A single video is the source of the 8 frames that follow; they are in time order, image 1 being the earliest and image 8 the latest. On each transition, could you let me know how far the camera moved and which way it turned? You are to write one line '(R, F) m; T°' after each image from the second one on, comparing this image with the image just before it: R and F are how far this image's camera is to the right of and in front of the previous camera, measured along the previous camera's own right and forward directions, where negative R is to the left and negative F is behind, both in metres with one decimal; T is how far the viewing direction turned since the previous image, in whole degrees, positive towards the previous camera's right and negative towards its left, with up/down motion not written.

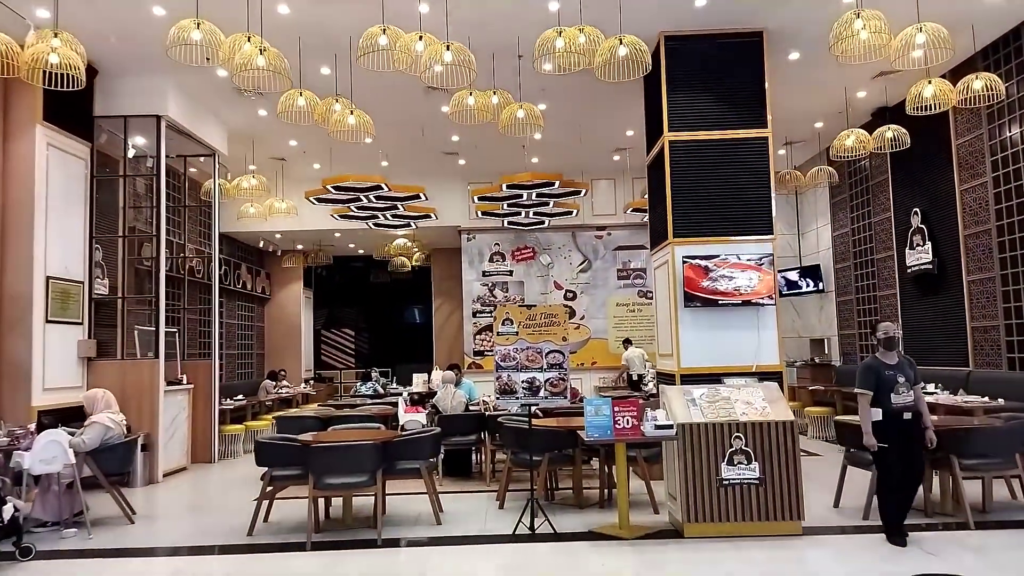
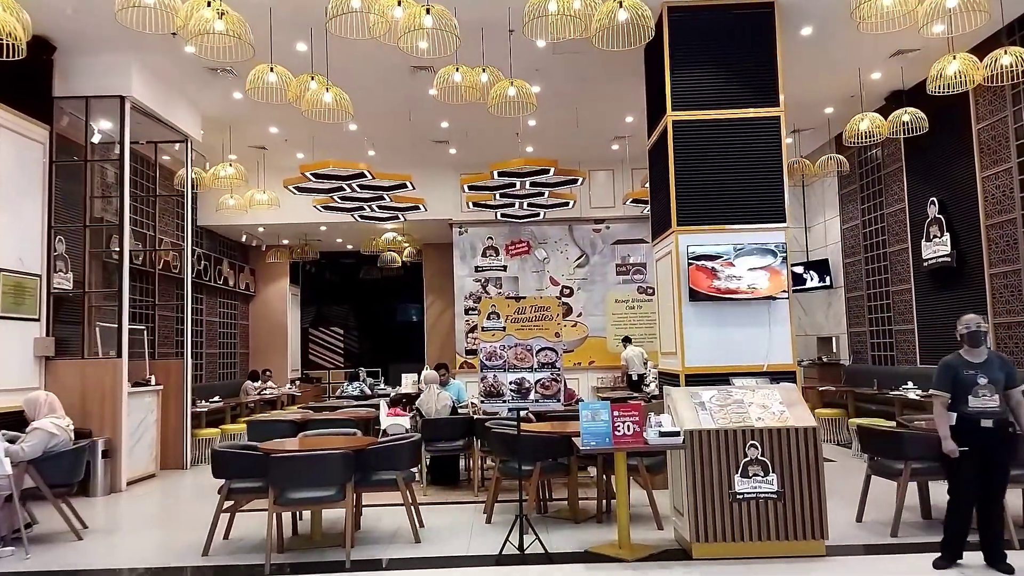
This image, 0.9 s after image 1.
(+0.1, +0.6) m; 0°
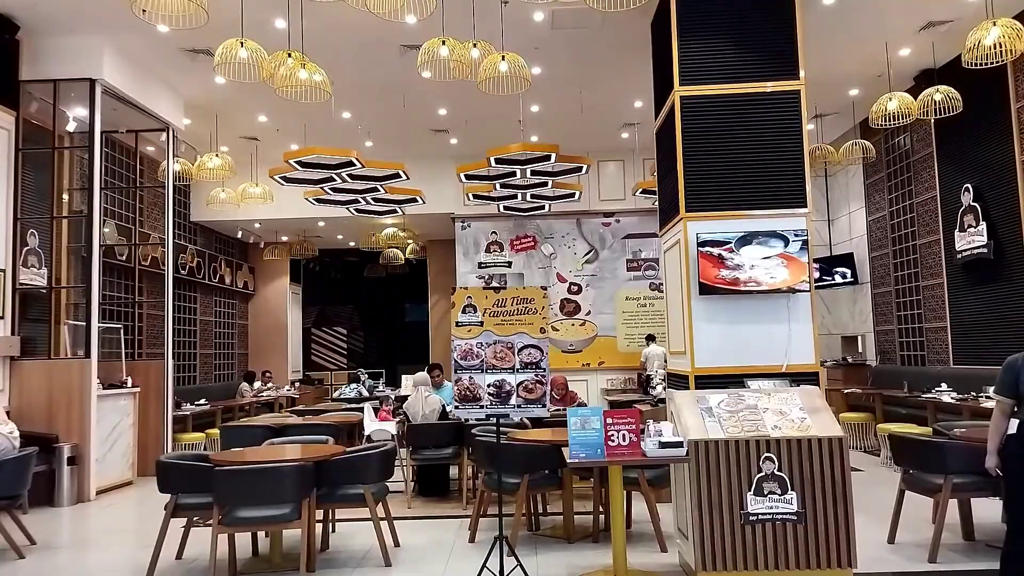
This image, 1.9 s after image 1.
(+0.2, +0.6) m; -1°
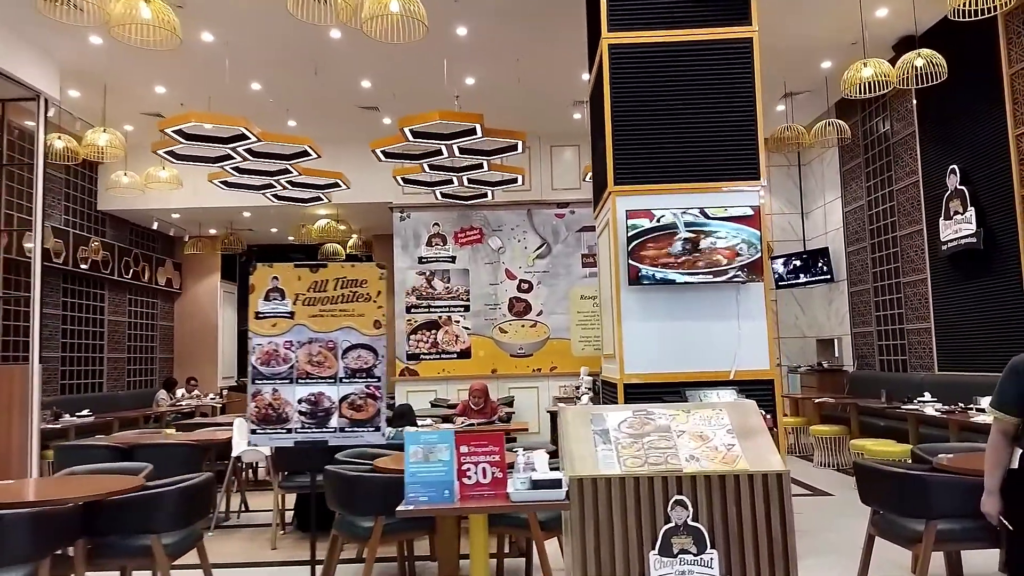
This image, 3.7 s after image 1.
(+0.7, +1.2) m; +1°
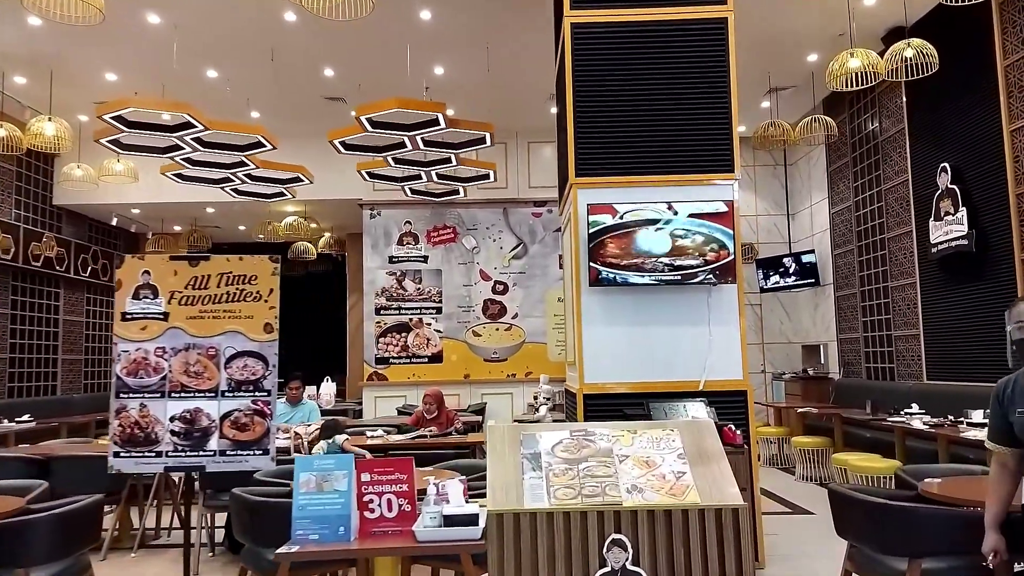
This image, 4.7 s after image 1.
(+0.3, +0.5) m; +1°
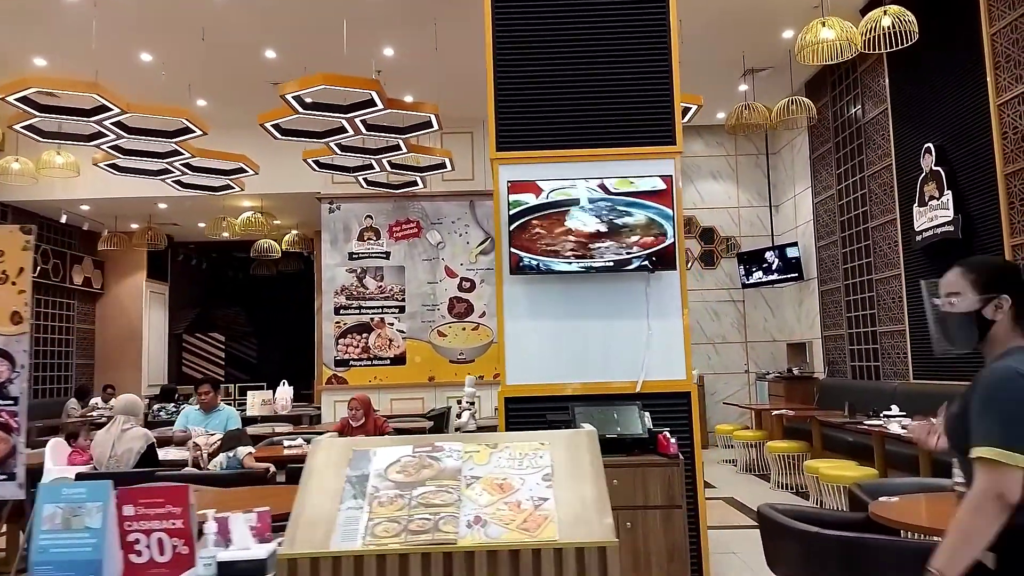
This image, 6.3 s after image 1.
(+0.5, +0.6) m; 0°
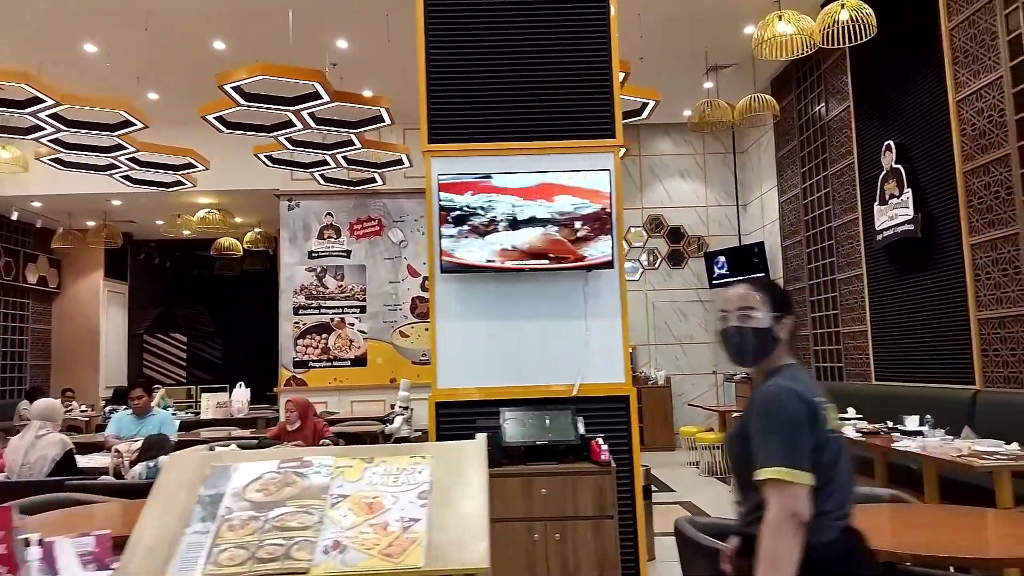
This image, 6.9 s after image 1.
(+0.3, +0.2) m; +1°
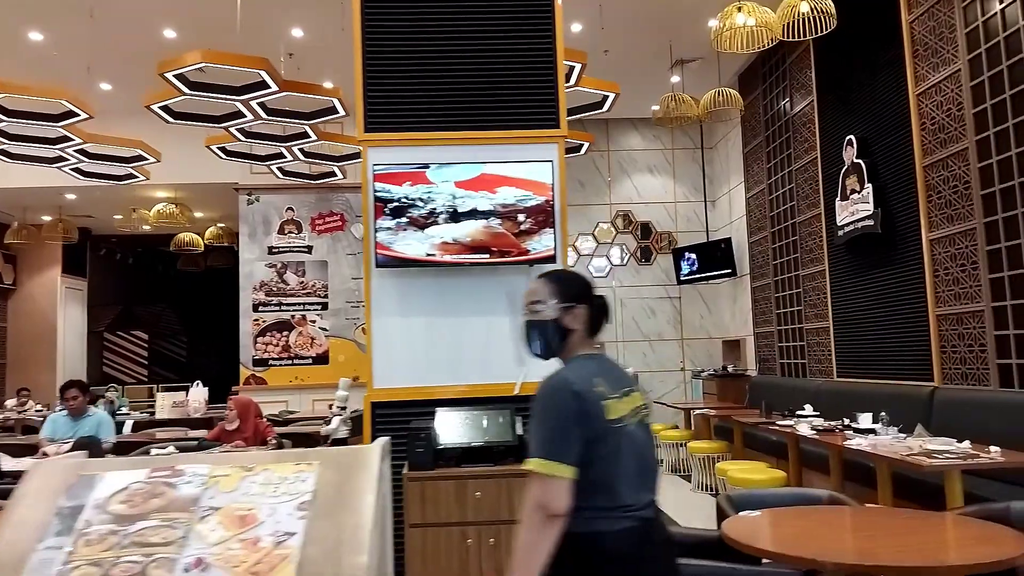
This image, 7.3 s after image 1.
(+0.2, +0.1) m; +1°
